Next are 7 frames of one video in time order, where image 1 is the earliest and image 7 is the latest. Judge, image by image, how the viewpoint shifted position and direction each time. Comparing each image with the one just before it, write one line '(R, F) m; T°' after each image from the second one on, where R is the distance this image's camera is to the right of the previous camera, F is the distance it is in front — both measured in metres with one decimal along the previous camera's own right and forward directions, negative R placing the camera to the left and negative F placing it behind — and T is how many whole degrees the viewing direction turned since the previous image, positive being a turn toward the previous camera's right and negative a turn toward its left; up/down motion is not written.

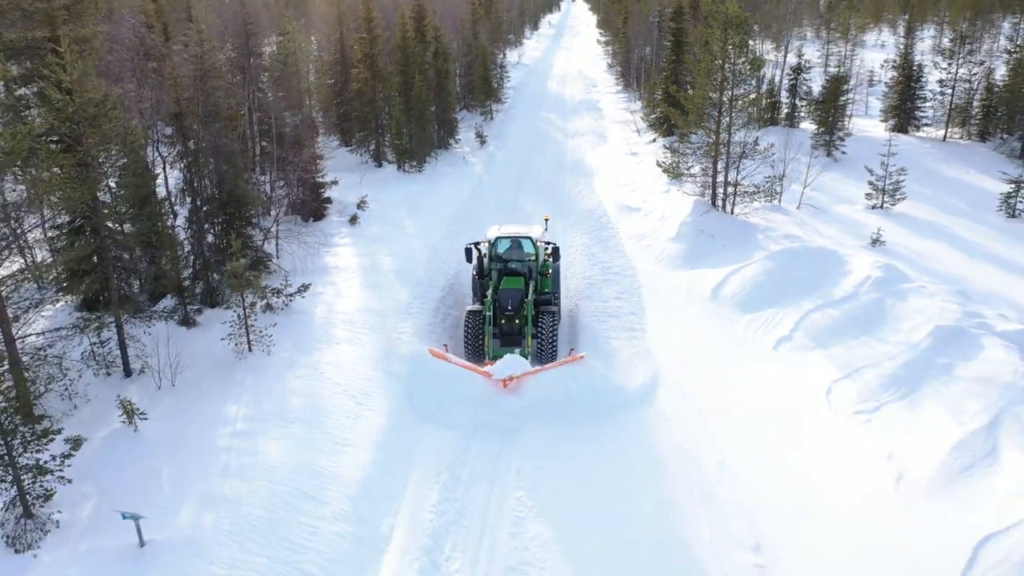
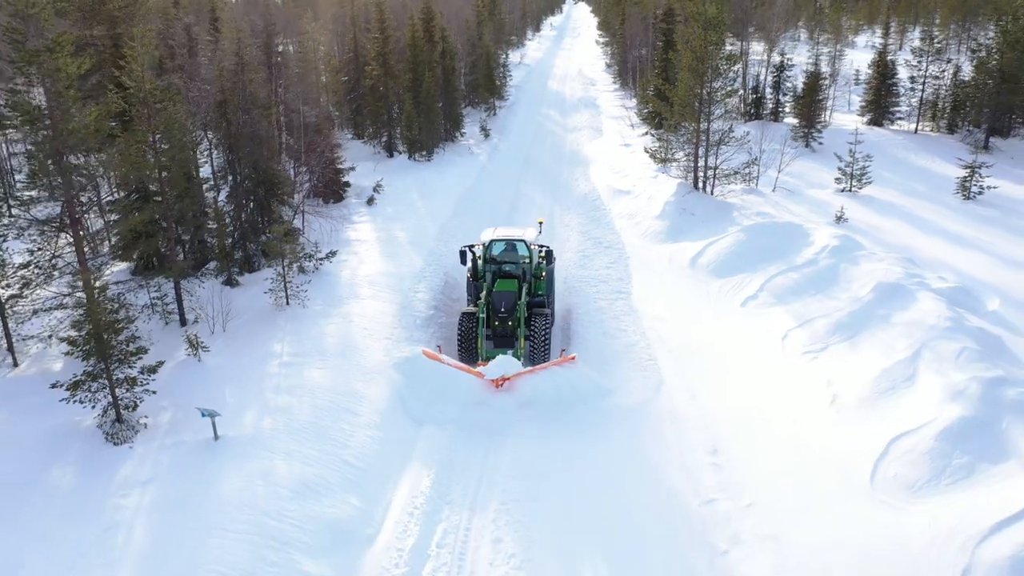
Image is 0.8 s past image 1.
(0.0, -1.7) m; 0°
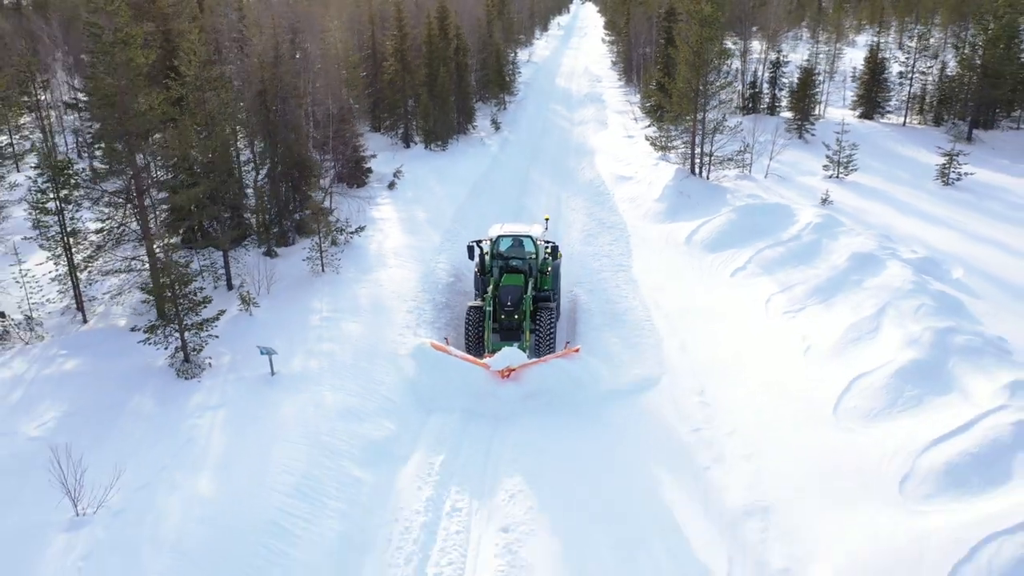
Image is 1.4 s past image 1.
(-0.1, -1.4) m; 0°
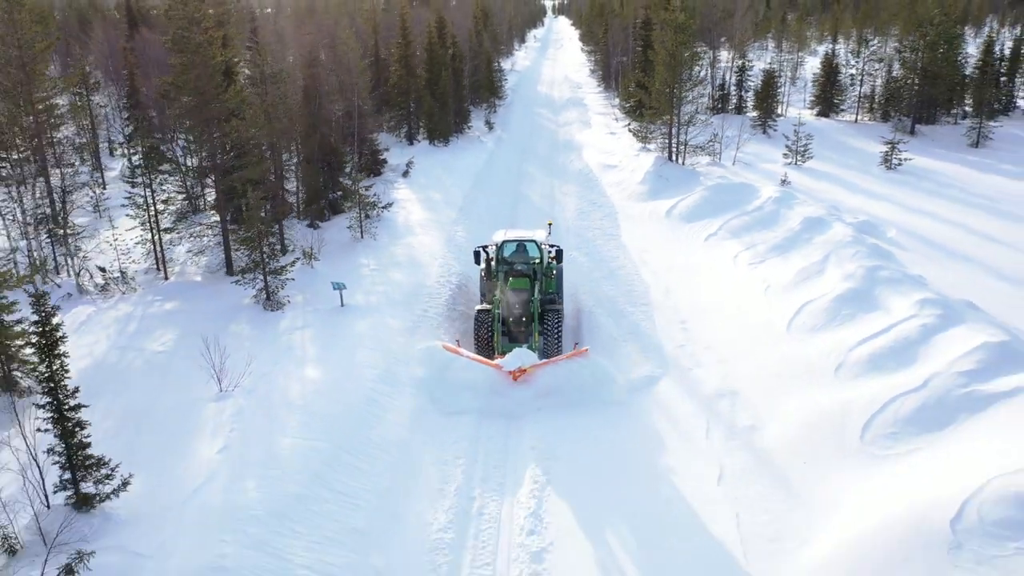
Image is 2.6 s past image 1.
(-0.7, -2.6) m; +2°
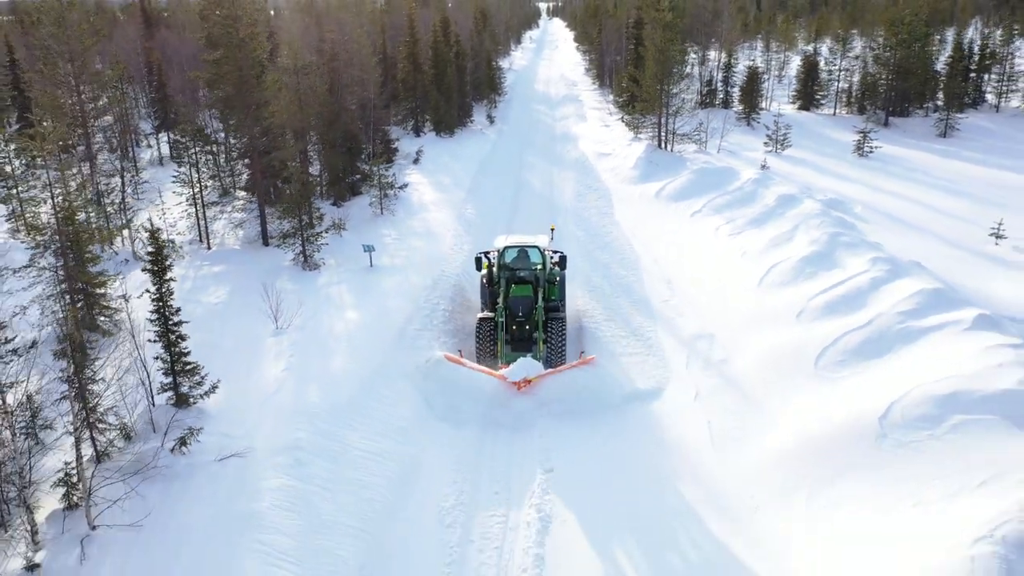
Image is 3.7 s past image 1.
(-0.2, -1.9) m; 0°
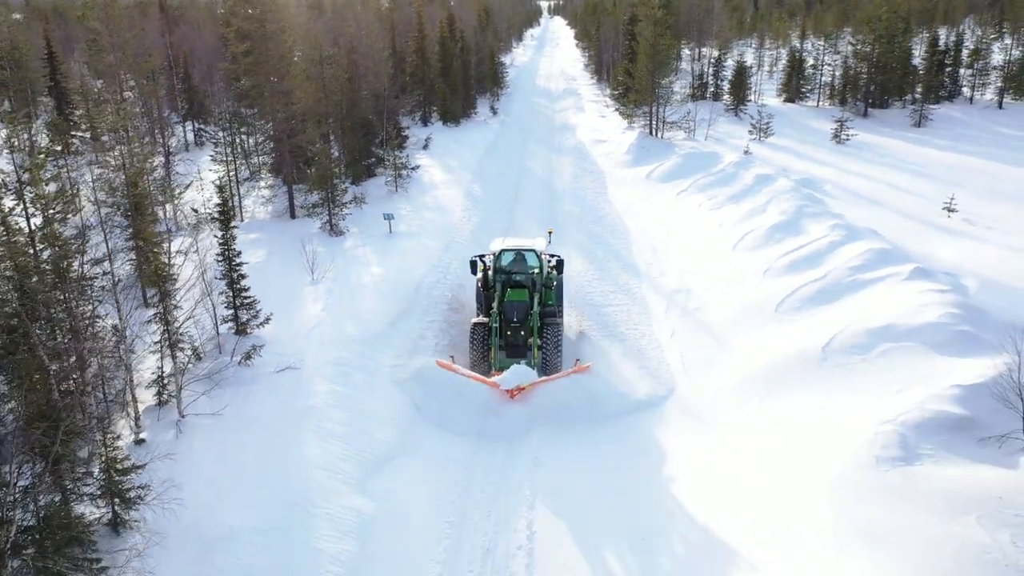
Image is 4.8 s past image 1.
(0.0, -1.9) m; 0°
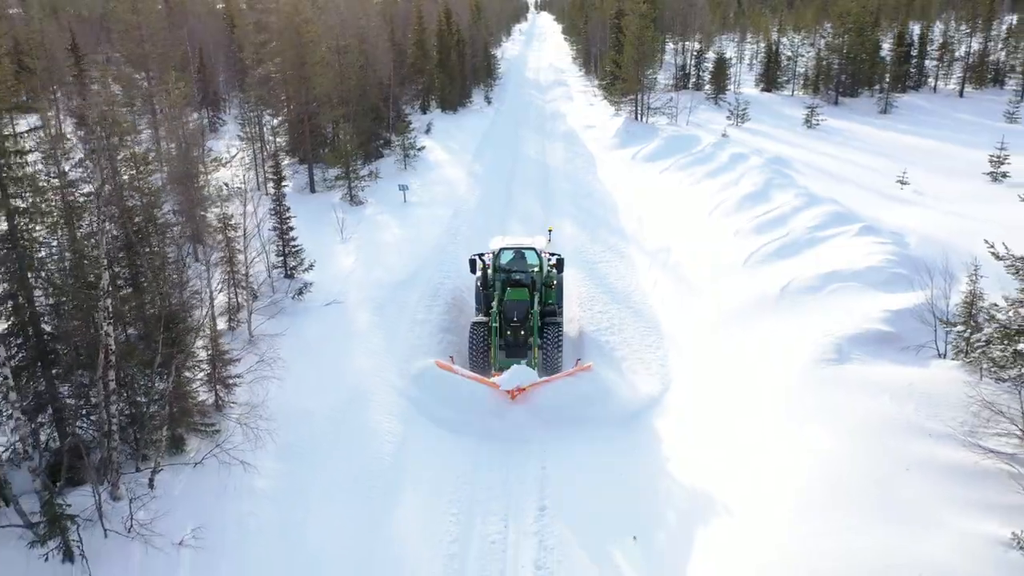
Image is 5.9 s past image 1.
(-0.3, -2.1) m; +1°
